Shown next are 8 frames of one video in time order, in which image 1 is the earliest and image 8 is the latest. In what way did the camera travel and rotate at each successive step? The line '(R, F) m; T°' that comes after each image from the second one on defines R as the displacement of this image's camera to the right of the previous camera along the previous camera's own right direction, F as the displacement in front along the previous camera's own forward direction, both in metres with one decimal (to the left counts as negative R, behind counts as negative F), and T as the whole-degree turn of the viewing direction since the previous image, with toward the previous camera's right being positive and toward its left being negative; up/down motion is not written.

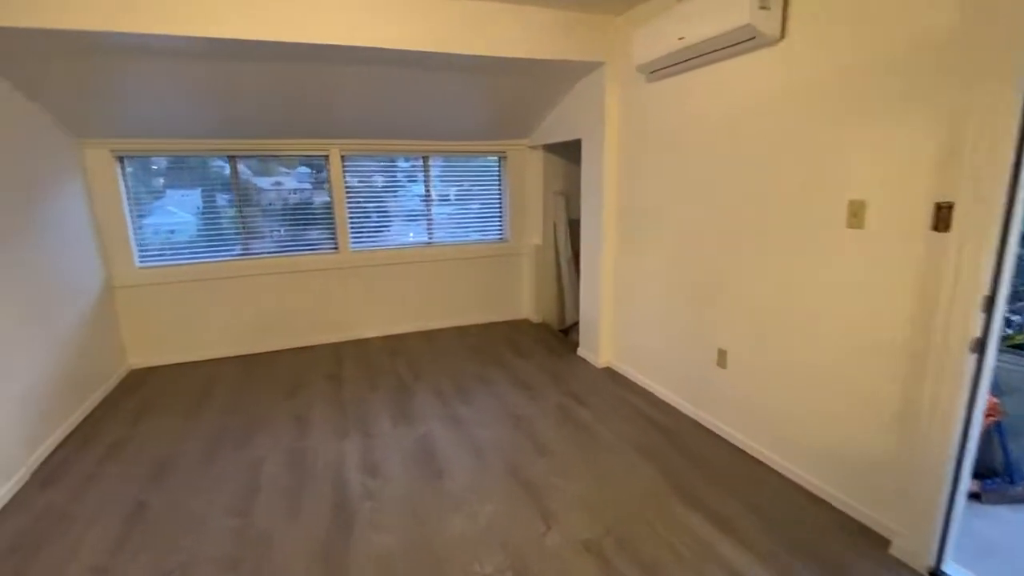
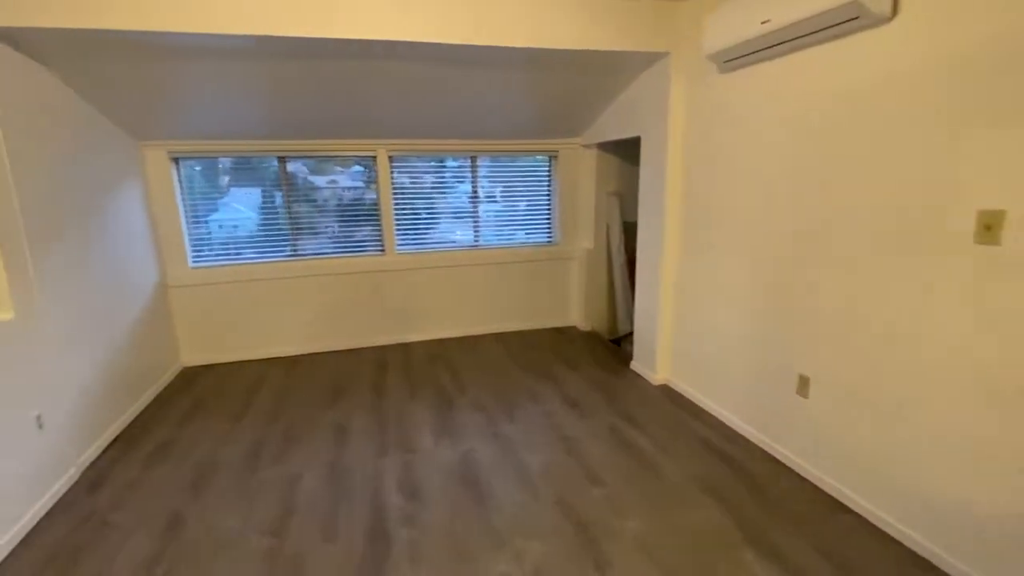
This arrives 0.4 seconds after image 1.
(0.0, +0.2) m; -5°
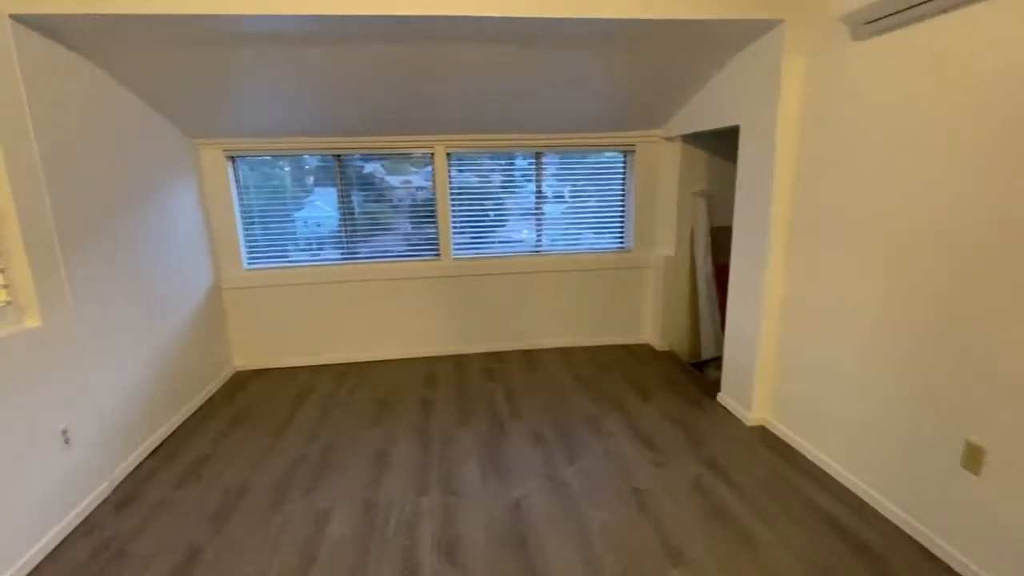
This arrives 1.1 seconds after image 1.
(0.0, +0.5) m; -8°
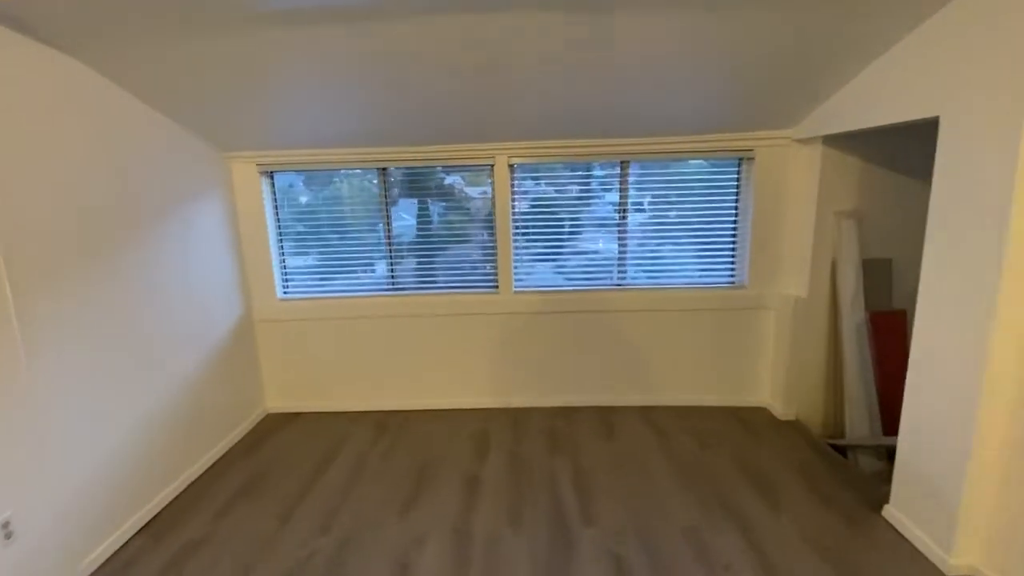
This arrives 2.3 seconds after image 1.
(0.0, +0.8) m; -9°
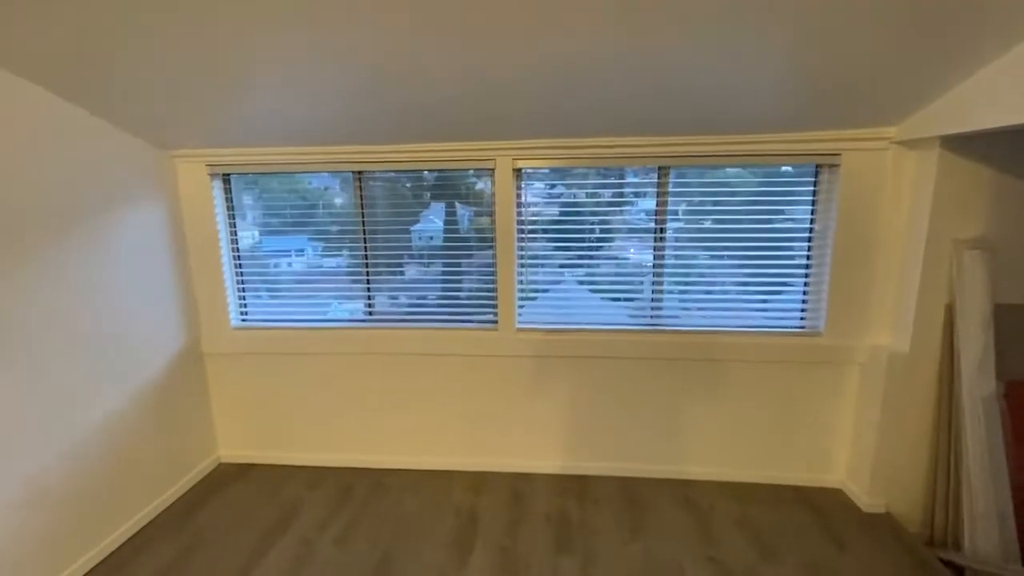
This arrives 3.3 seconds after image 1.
(+0.1, +0.7) m; -3°
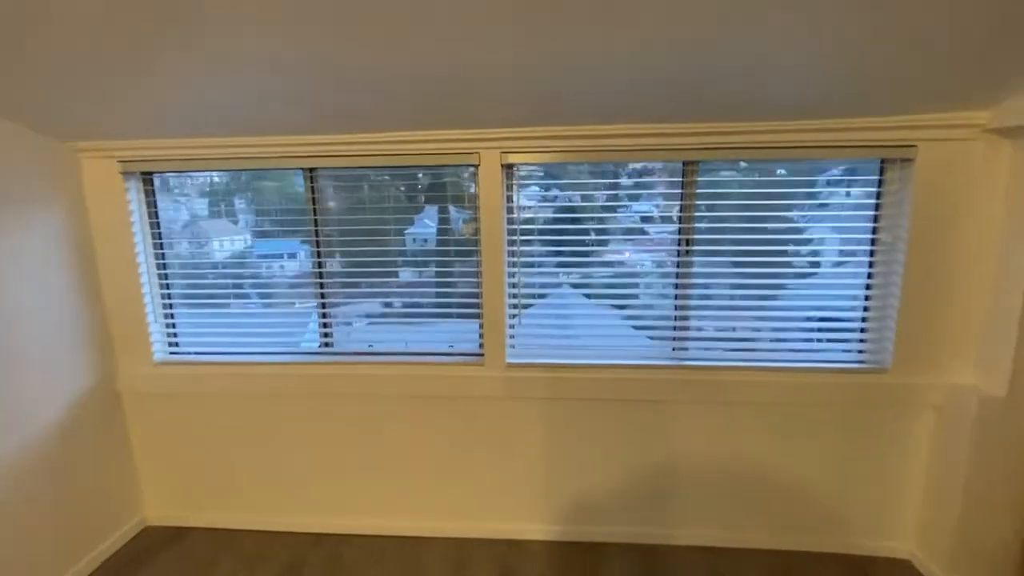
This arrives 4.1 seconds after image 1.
(0.0, +0.5) m; +1°
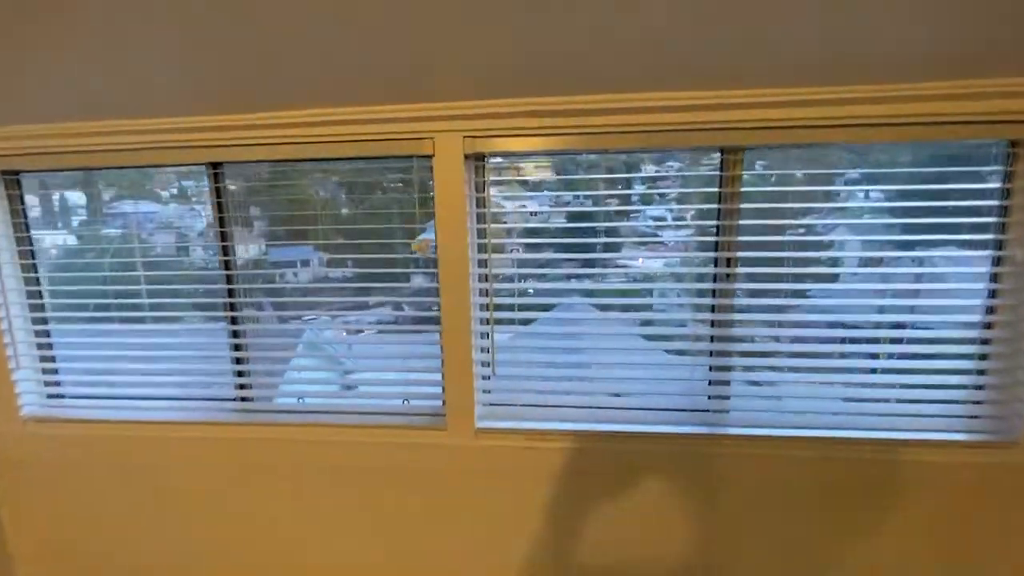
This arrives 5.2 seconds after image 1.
(+0.1, +0.6) m; -2°
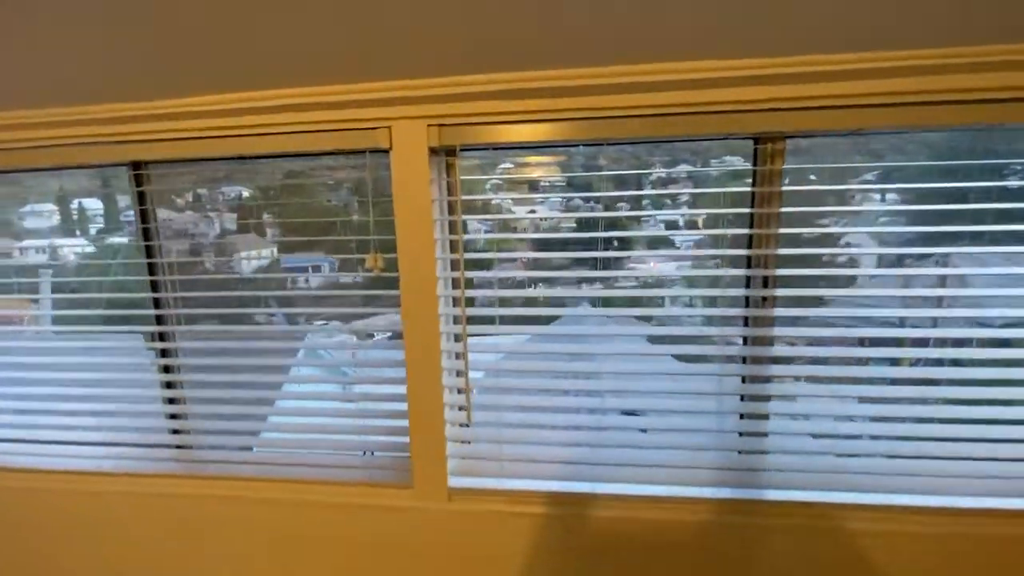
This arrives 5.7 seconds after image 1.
(+0.1, +0.3) m; -1°
